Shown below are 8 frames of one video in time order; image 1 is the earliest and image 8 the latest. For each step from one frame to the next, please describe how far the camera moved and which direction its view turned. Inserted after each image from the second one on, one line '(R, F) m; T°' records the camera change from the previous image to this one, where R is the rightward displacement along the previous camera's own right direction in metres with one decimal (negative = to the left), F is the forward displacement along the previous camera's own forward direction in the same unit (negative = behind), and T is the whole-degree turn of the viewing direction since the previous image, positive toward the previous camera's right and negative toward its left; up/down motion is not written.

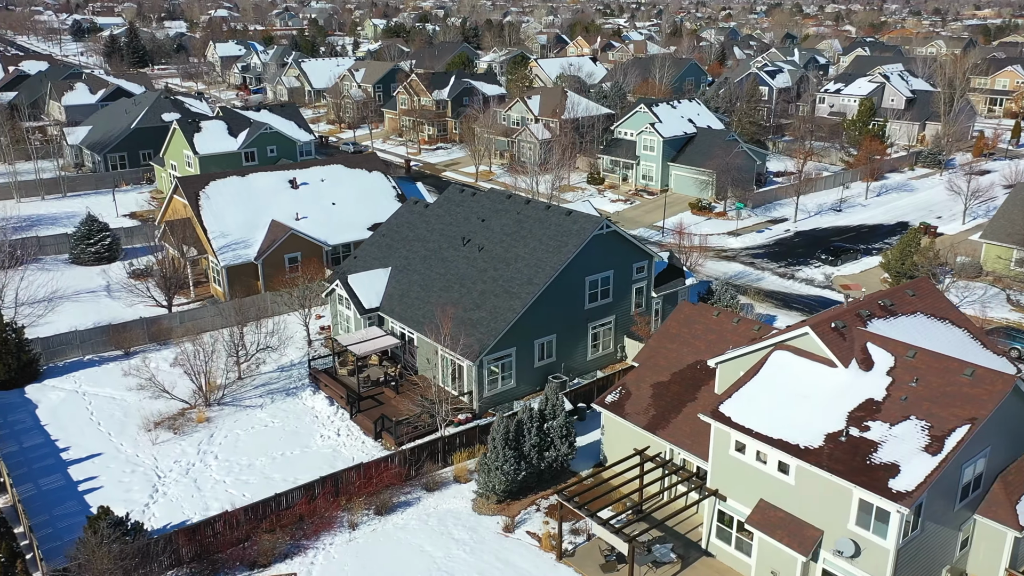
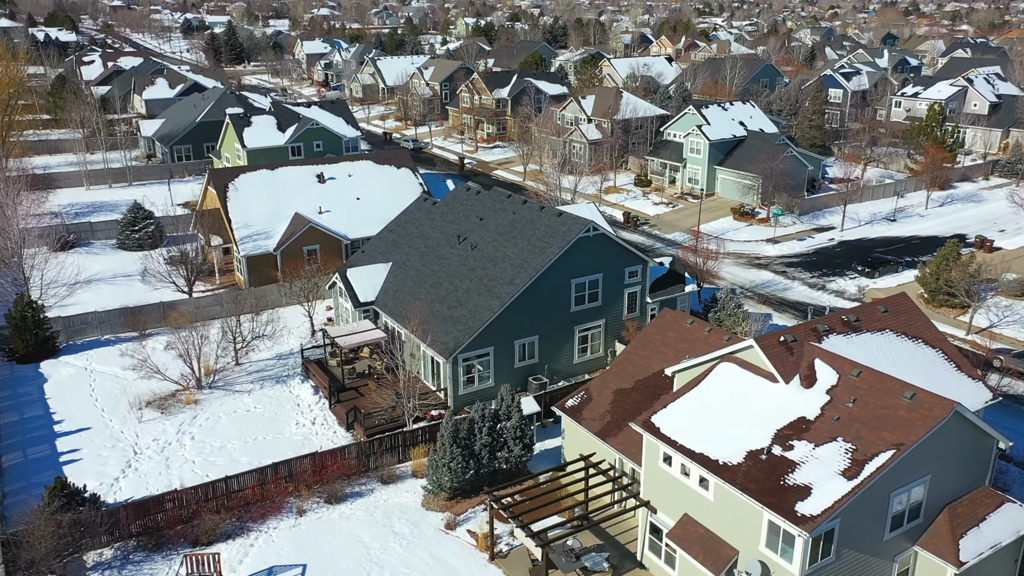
(+3.7, +0.2) m; -6°
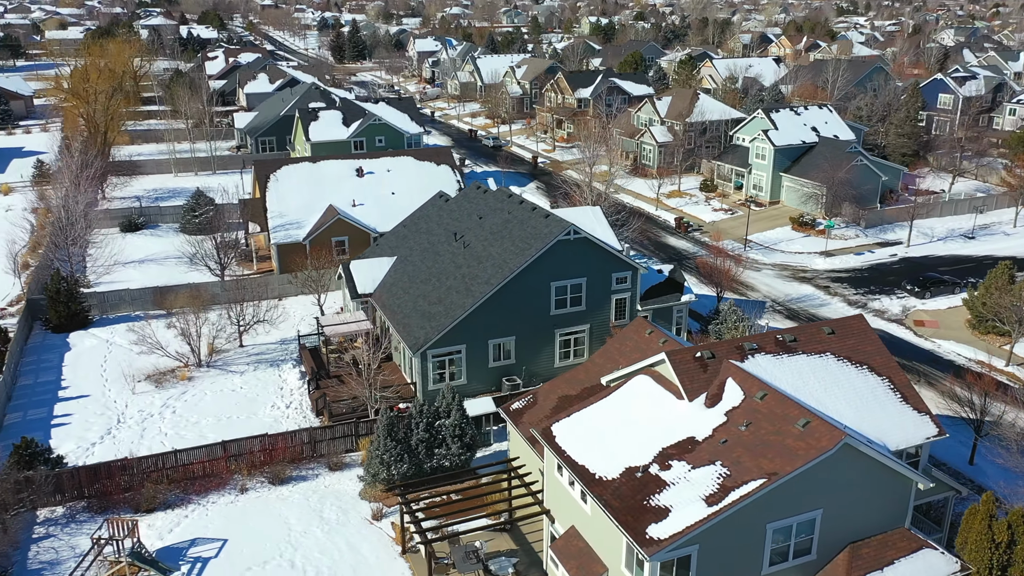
(+5.0, +0.4) m; -9°
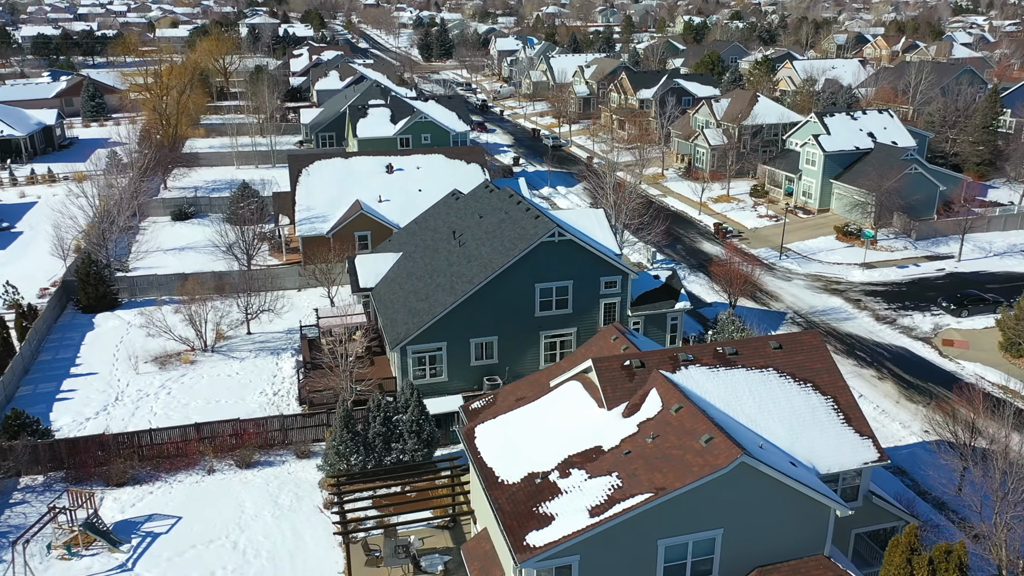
(+3.7, +0.2) m; -7°
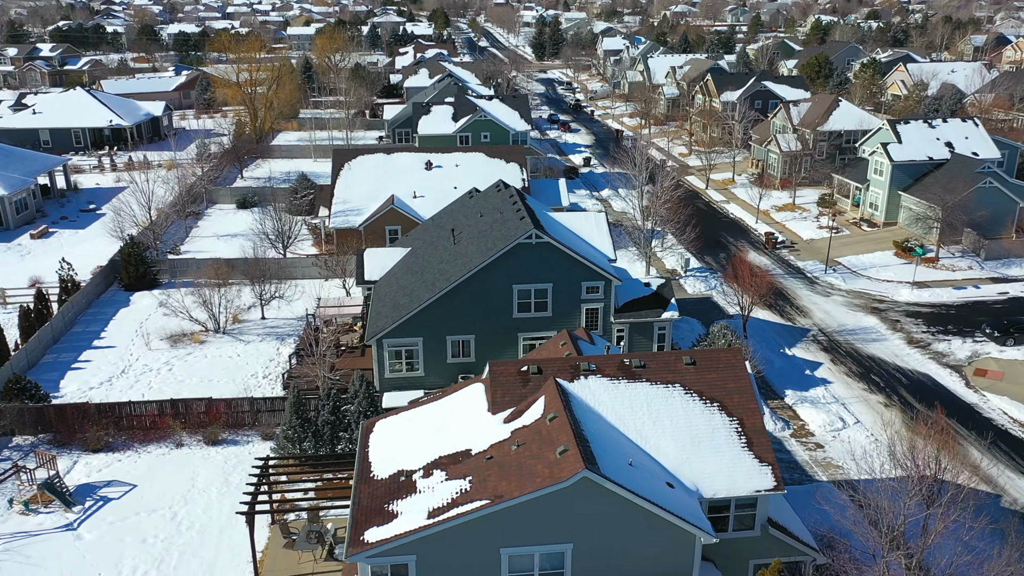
(+4.9, +0.4) m; -9°
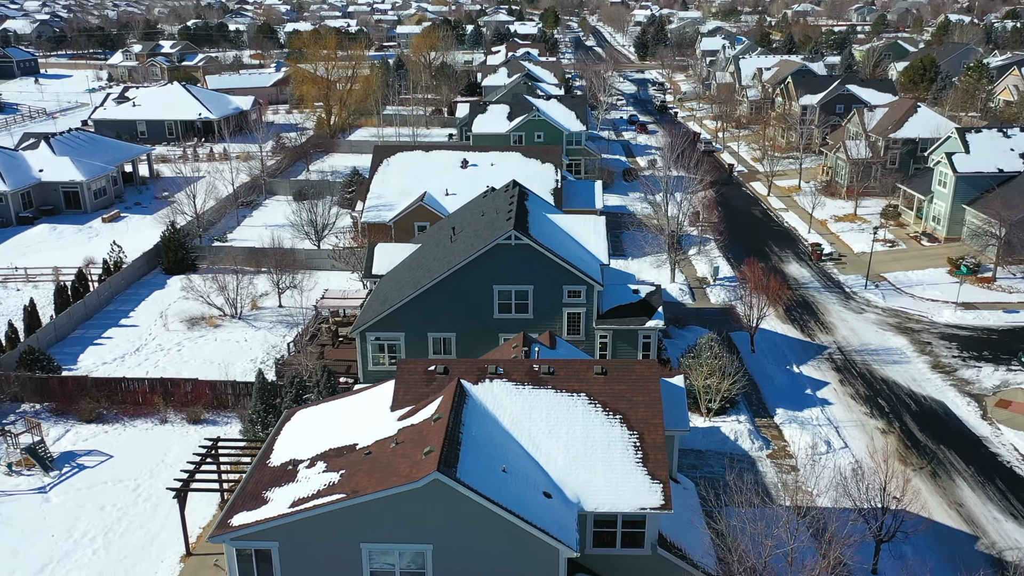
(+4.4, +0.3) m; -8°
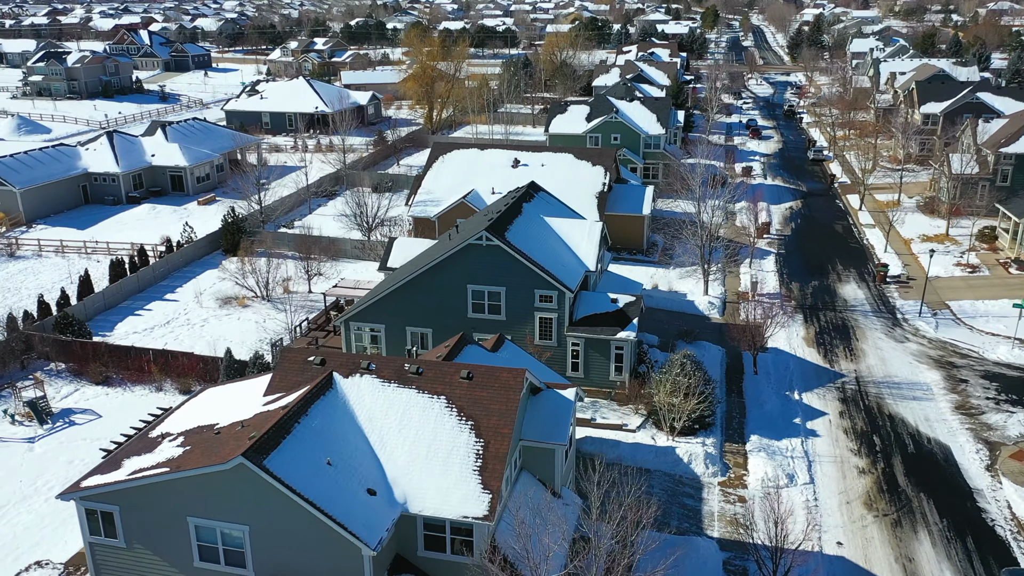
(+6.2, +0.6) m; -11°
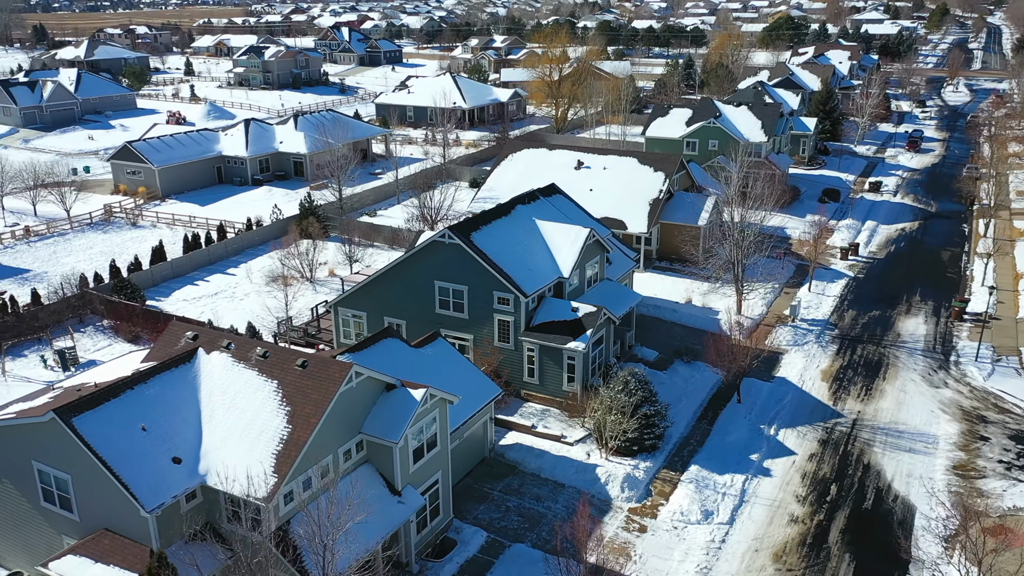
(+8.0, +1.0) m; -14°
